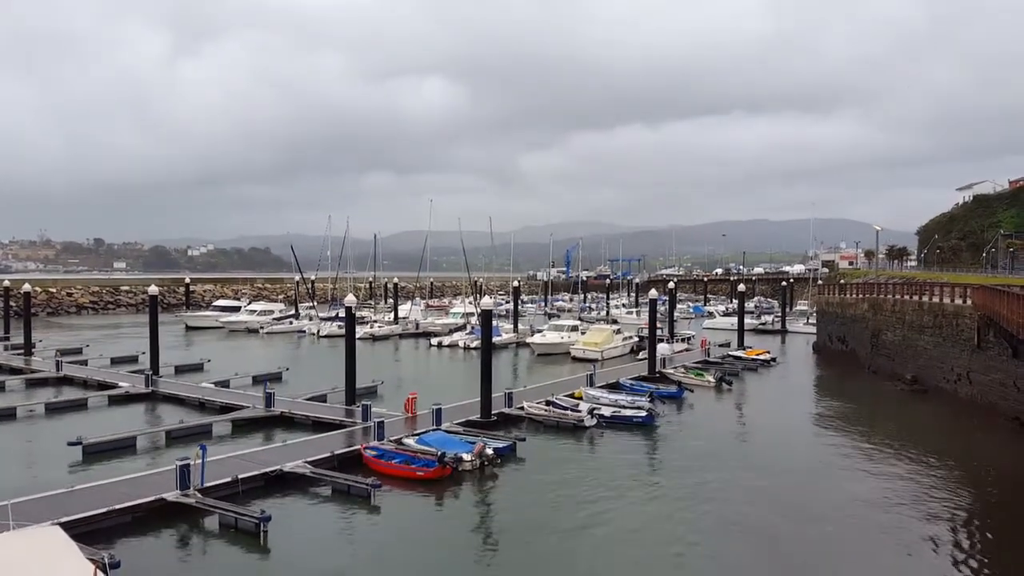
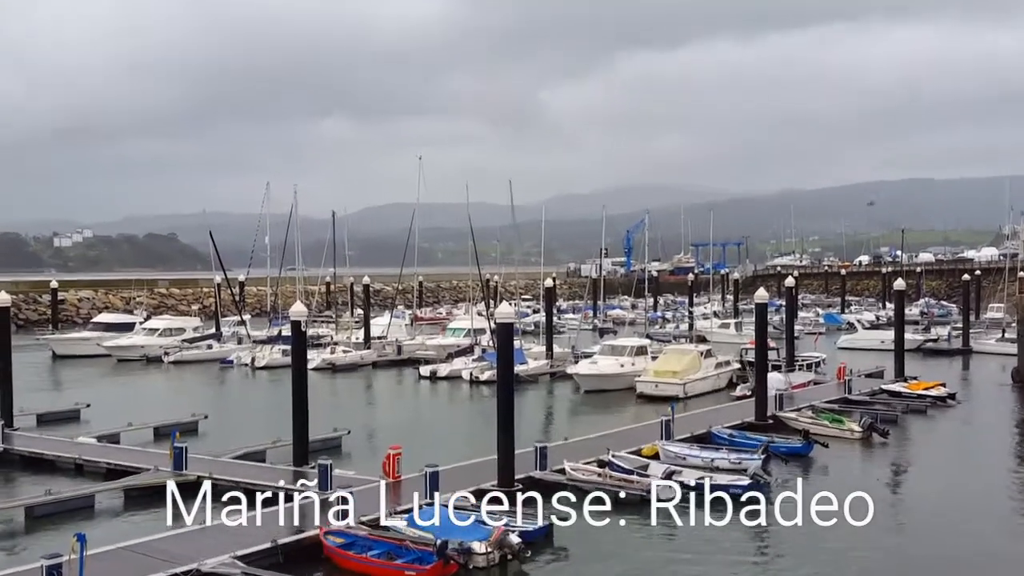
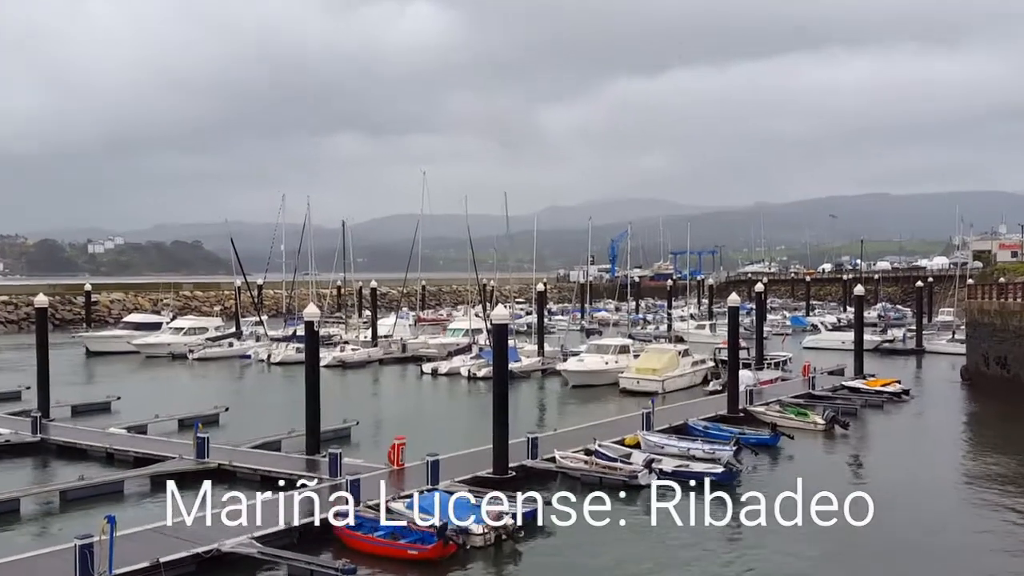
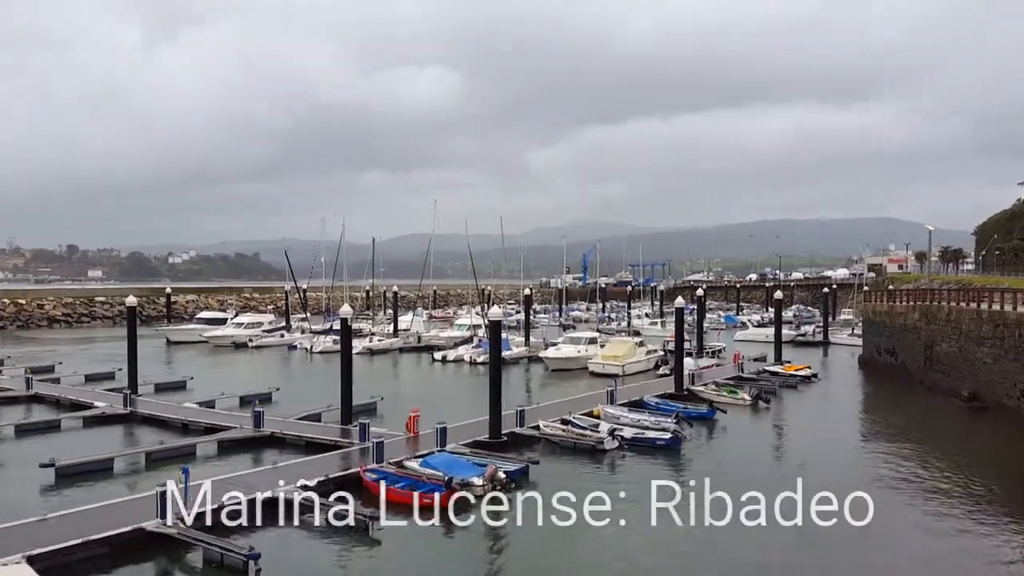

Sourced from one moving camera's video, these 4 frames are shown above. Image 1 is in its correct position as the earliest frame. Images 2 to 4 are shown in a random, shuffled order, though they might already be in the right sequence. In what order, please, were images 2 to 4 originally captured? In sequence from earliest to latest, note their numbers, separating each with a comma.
4, 3, 2
